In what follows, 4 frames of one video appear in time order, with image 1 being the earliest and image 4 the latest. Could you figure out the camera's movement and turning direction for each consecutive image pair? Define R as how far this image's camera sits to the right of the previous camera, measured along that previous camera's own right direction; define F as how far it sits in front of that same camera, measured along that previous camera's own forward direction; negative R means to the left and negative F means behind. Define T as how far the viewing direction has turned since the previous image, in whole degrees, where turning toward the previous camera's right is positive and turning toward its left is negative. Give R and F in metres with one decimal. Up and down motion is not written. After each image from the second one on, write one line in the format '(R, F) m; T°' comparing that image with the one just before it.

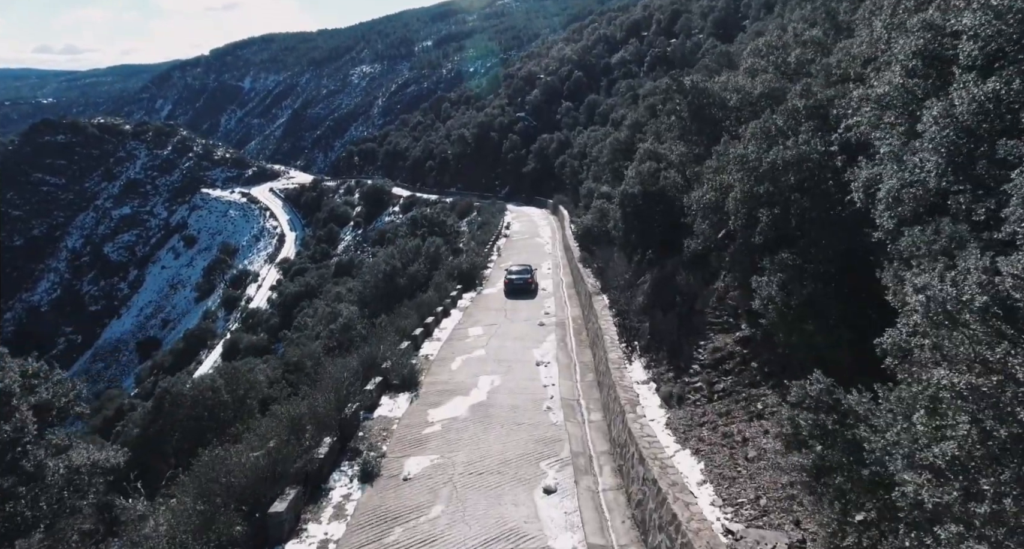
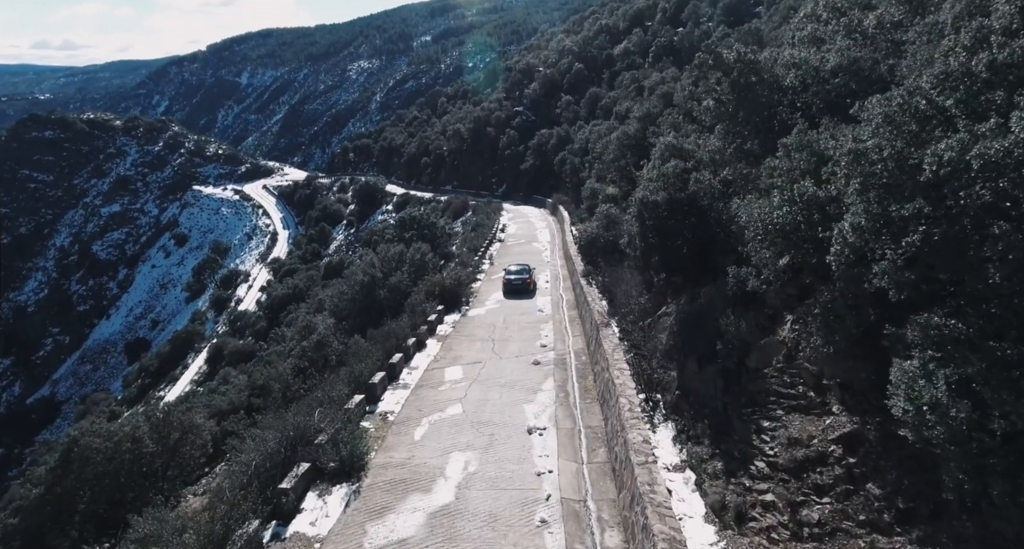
(+0.2, +2.7) m; 0°
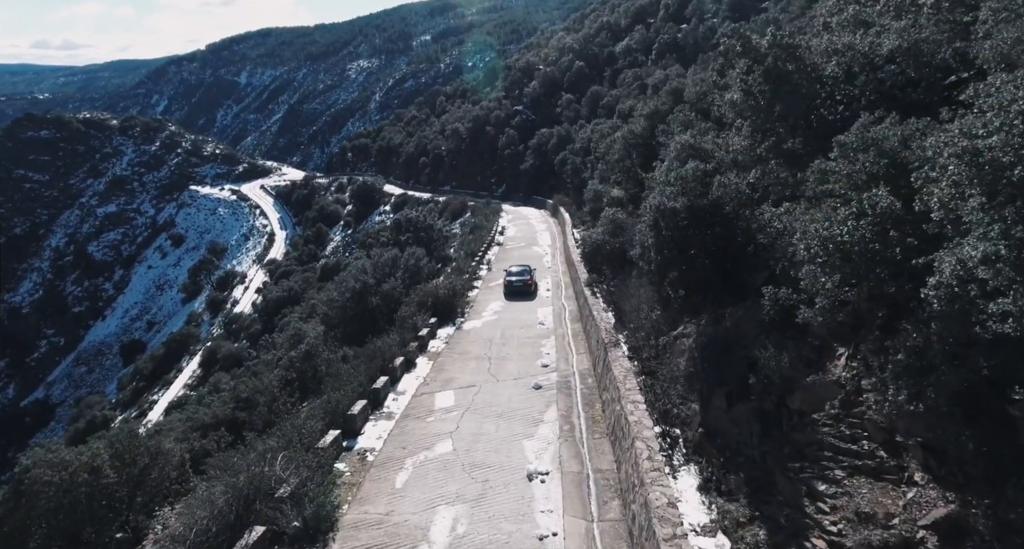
(0.0, +1.1) m; 0°
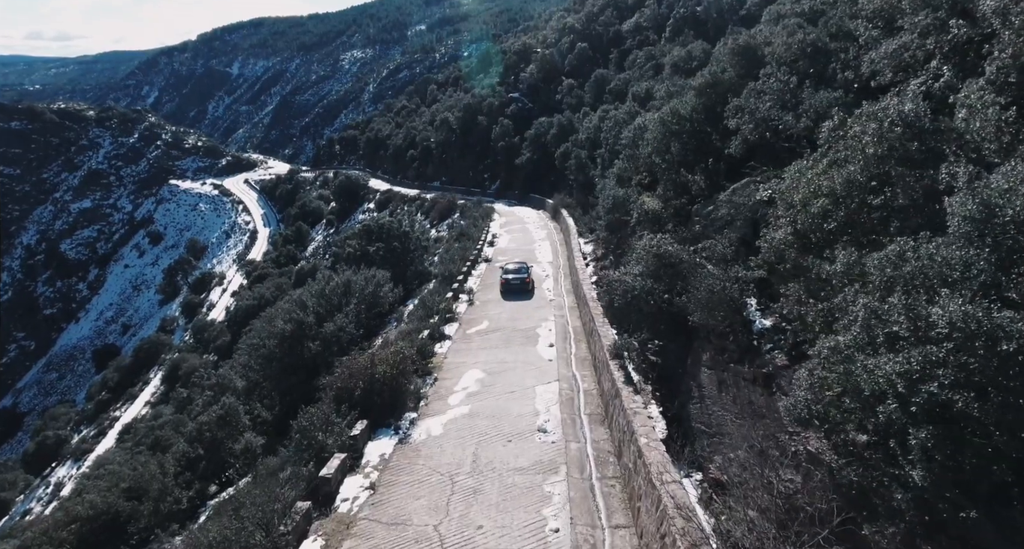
(+0.3, +5.8) m; 0°
